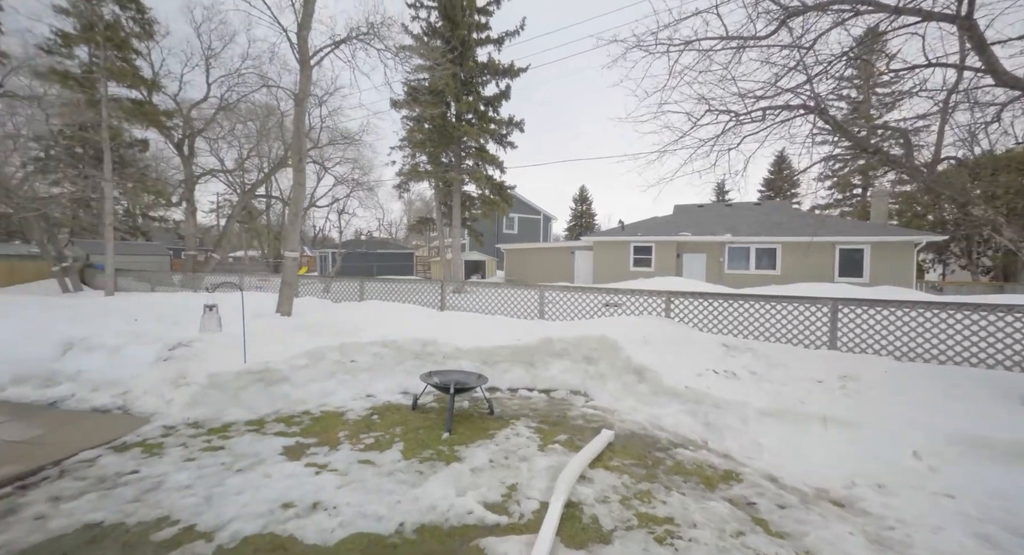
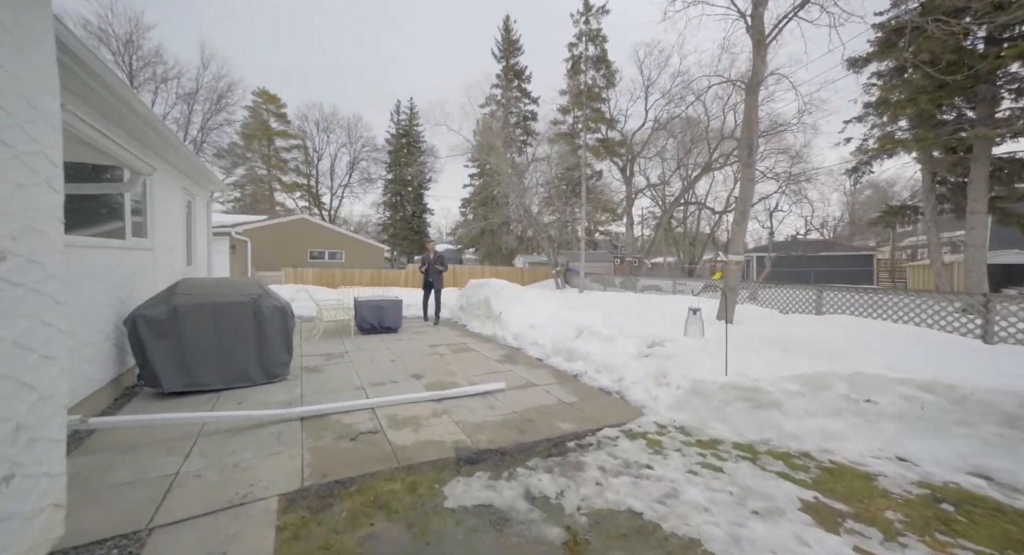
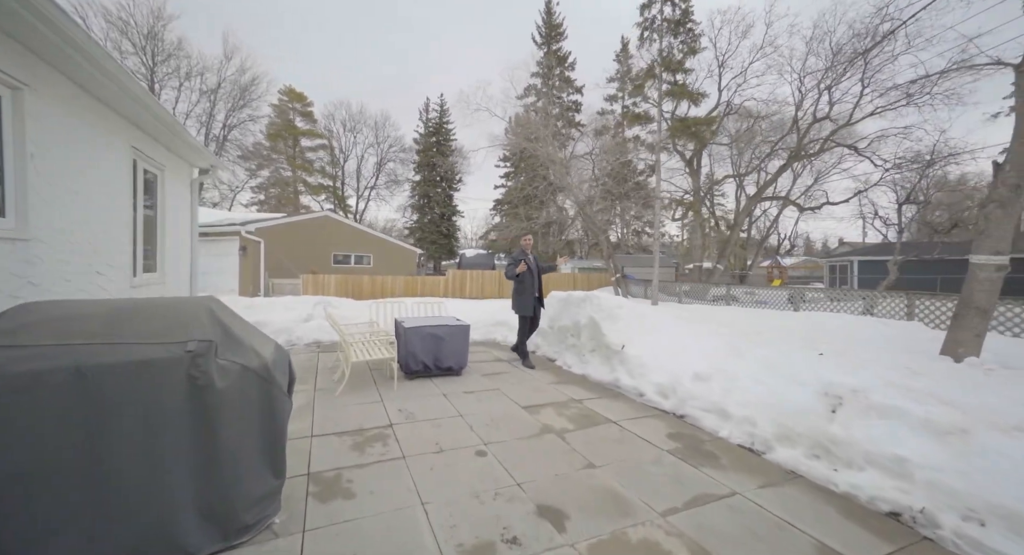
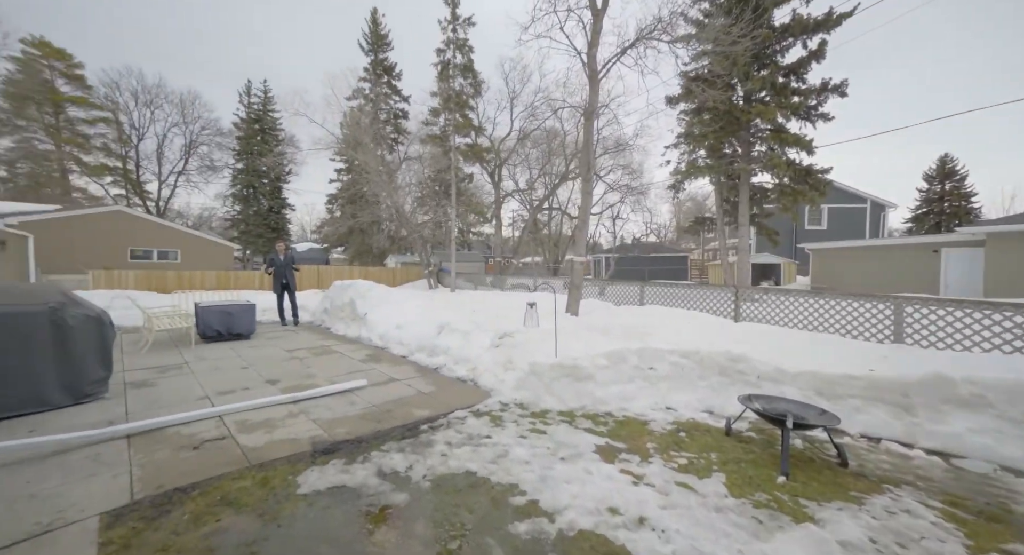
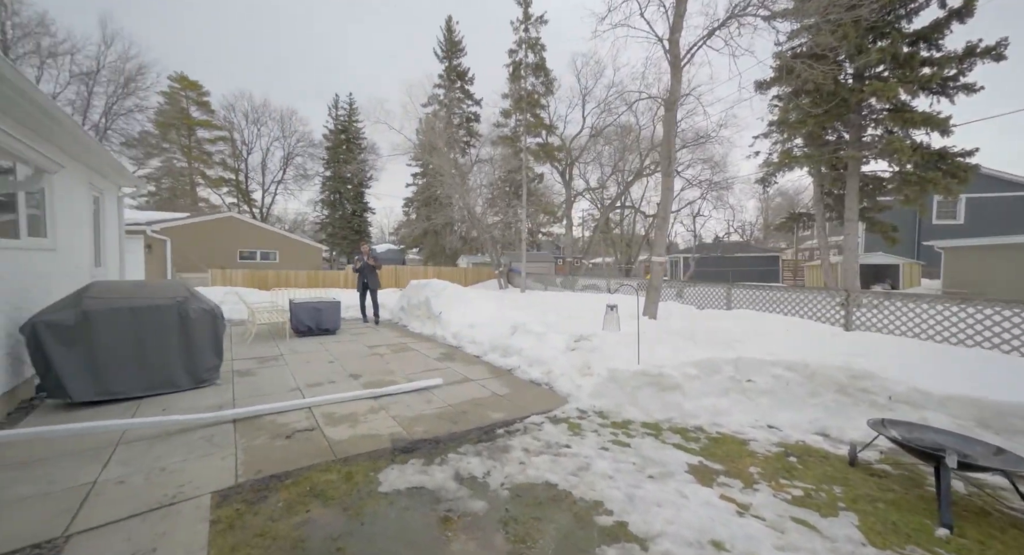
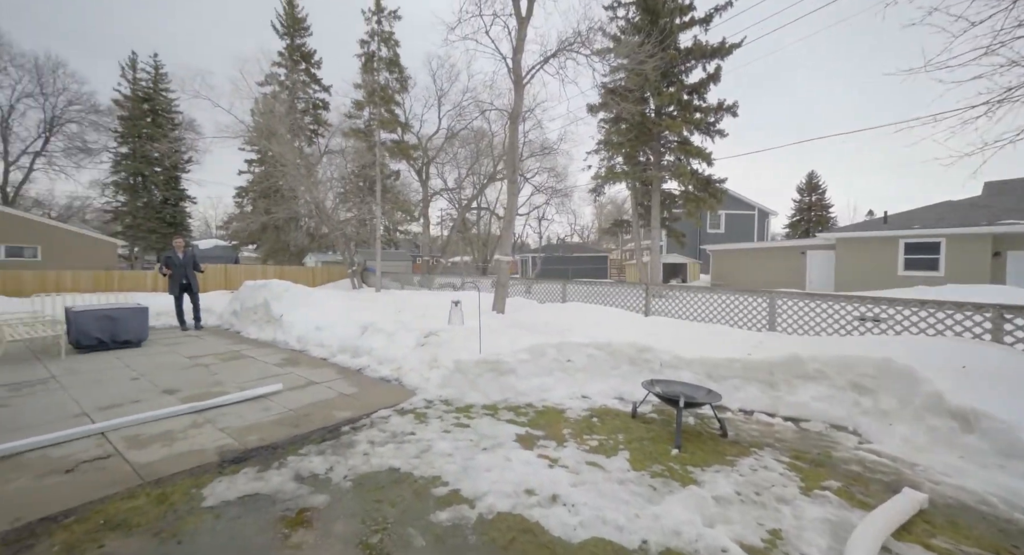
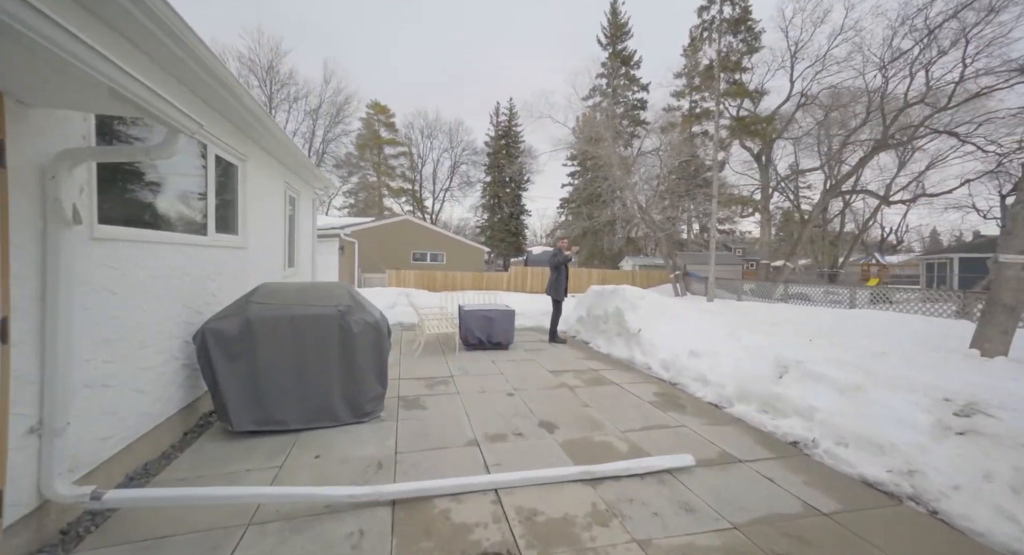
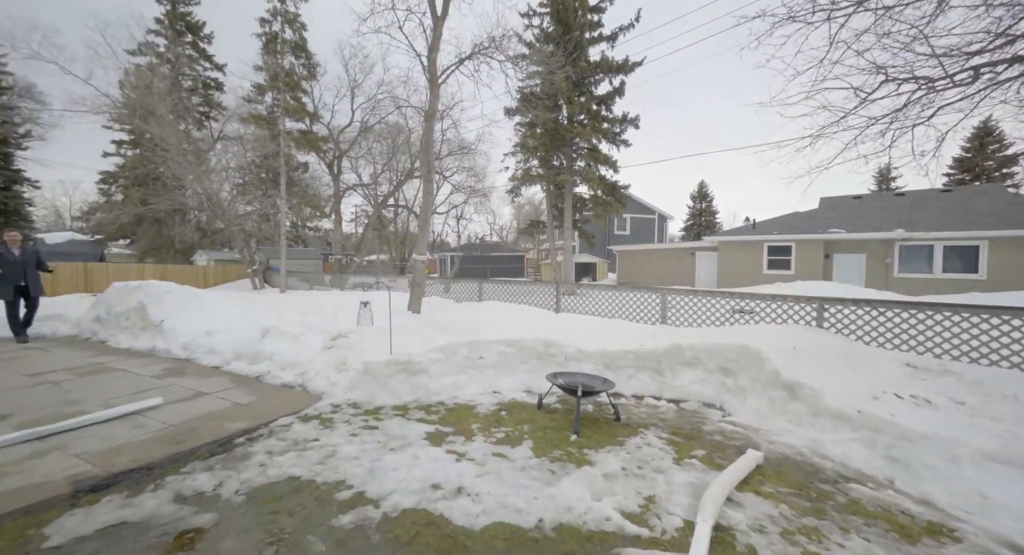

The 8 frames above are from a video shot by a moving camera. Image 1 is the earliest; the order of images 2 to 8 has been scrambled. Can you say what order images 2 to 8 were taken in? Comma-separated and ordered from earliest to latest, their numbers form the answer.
8, 6, 4, 5, 2, 7, 3
